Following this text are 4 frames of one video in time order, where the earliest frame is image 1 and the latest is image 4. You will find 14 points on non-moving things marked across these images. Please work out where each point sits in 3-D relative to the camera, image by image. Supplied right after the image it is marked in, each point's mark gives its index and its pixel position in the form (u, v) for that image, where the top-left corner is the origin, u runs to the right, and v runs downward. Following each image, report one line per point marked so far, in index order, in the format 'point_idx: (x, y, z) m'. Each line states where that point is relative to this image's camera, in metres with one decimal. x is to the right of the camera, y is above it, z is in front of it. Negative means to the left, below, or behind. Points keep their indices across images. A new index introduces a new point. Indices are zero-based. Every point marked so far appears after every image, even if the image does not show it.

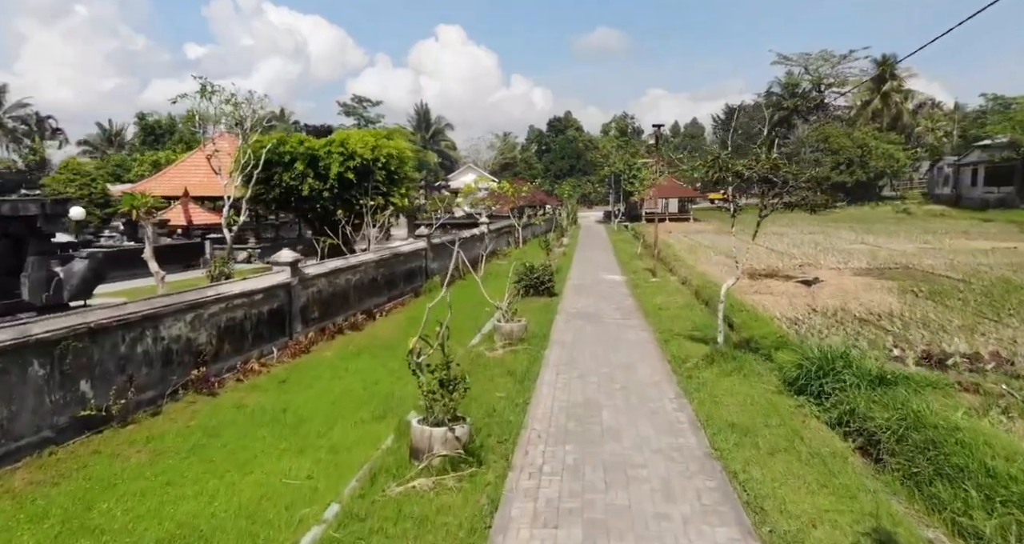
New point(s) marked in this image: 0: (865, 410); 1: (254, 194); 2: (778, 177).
0: (+3.1, -1.2, +5.9) m
1: (-6.0, +1.8, +15.5) m
2: (+3.9, +1.4, +9.6) m
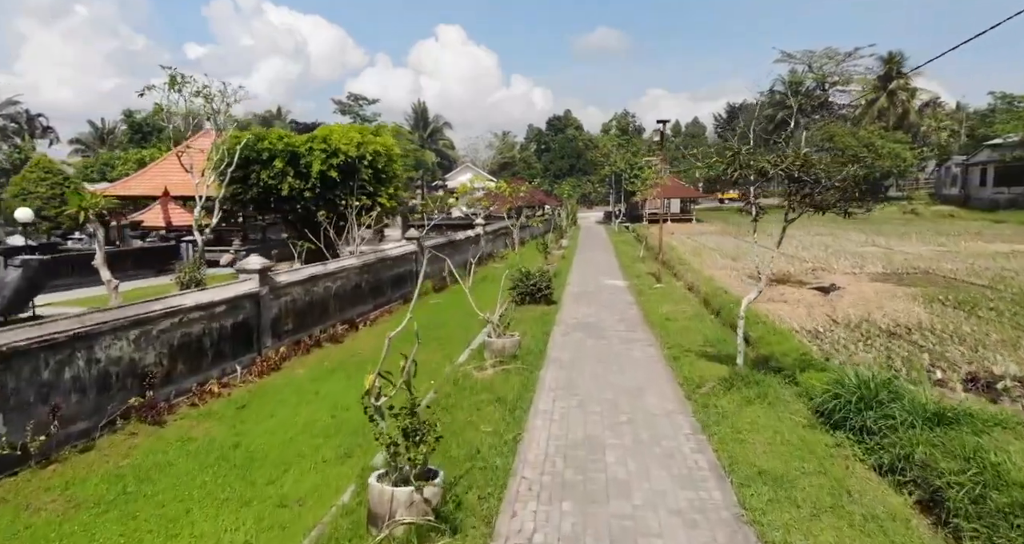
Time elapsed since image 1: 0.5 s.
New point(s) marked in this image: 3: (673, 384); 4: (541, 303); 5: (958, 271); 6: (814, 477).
0: (+3.0, -1.4, +4.9) m
1: (-6.1, +1.7, +14.4) m
2: (+3.8, +1.2, +8.5) m
3: (+1.8, -1.3, +7.6) m
4: (+0.6, -0.6, +13.6) m
5: (+11.5, 0.0, +17.3) m
6: (+2.3, -1.5, +5.0) m
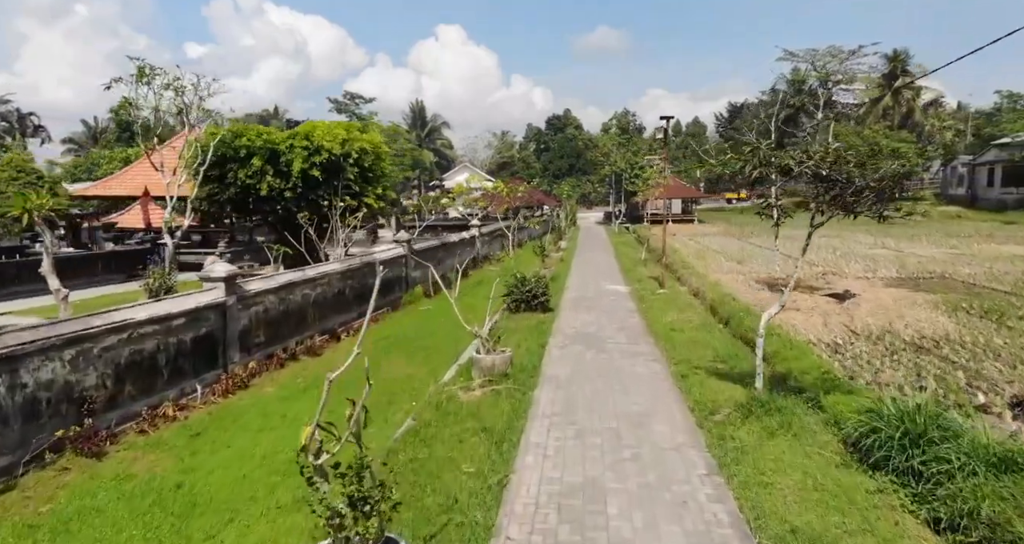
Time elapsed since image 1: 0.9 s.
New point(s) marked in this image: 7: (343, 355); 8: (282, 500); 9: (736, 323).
0: (+2.9, -1.5, +4.0) m
1: (-6.2, +1.6, +13.6) m
2: (+3.7, +1.1, +7.7) m
3: (+1.7, -1.4, +6.8) m
4: (+0.5, -0.7, +12.7) m
5: (+11.4, -0.1, +16.4) m
6: (+2.2, -1.7, +4.2) m
7: (-2.7, -1.3, +10.6) m
8: (-1.8, -1.7, +5.2) m
9: (+3.6, -0.8, +10.9) m
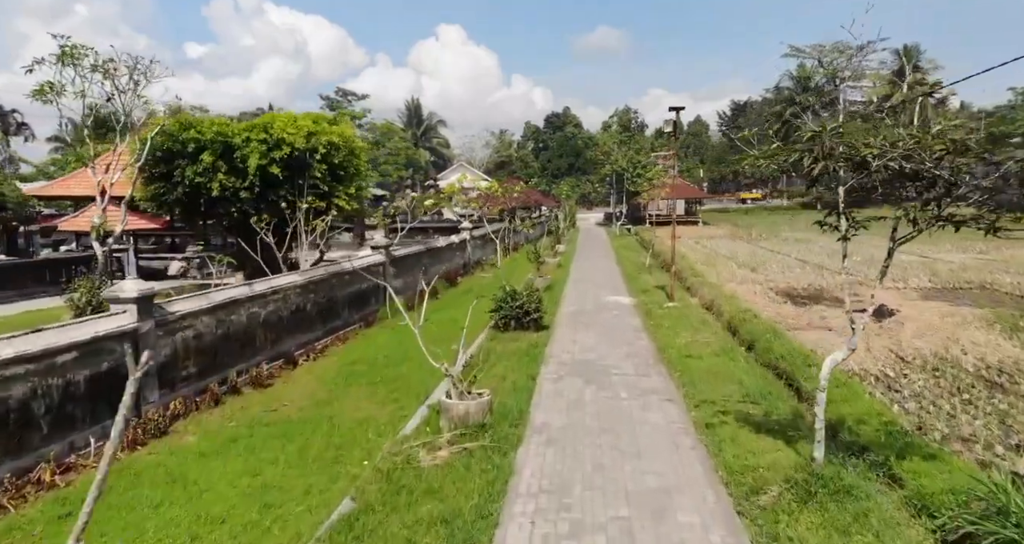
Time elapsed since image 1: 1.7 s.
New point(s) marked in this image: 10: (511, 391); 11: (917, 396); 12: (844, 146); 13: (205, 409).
0: (+2.7, -1.7, +2.4) m
1: (-6.4, +1.4, +11.9) m
2: (+3.5, +0.9, +6.0) m
3: (+1.5, -1.6, +5.1) m
4: (+0.3, -1.0, +11.1) m
5: (+11.2, -0.3, +14.7) m
6: (+2.0, -1.9, +2.5) m
7: (-2.9, -1.5, +8.9) m
8: (-2.0, -2.0, +3.5) m
9: (+3.4, -1.0, +9.2) m
10: (0.0, -1.3, +7.5) m
11: (+4.4, -1.4, +7.3) m
12: (+2.9, +1.1, +6.2) m
13: (-3.6, -1.6, +7.8) m
